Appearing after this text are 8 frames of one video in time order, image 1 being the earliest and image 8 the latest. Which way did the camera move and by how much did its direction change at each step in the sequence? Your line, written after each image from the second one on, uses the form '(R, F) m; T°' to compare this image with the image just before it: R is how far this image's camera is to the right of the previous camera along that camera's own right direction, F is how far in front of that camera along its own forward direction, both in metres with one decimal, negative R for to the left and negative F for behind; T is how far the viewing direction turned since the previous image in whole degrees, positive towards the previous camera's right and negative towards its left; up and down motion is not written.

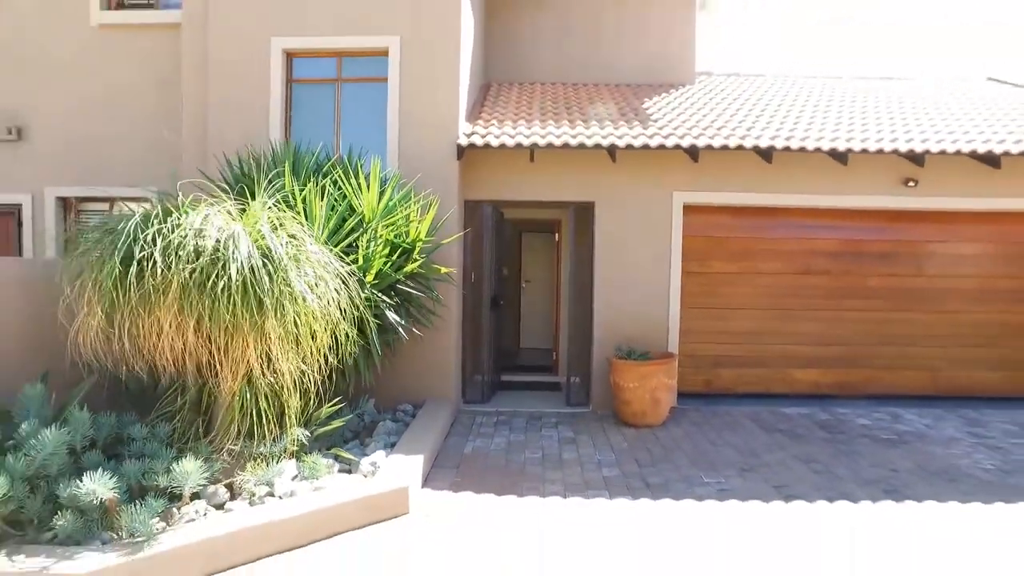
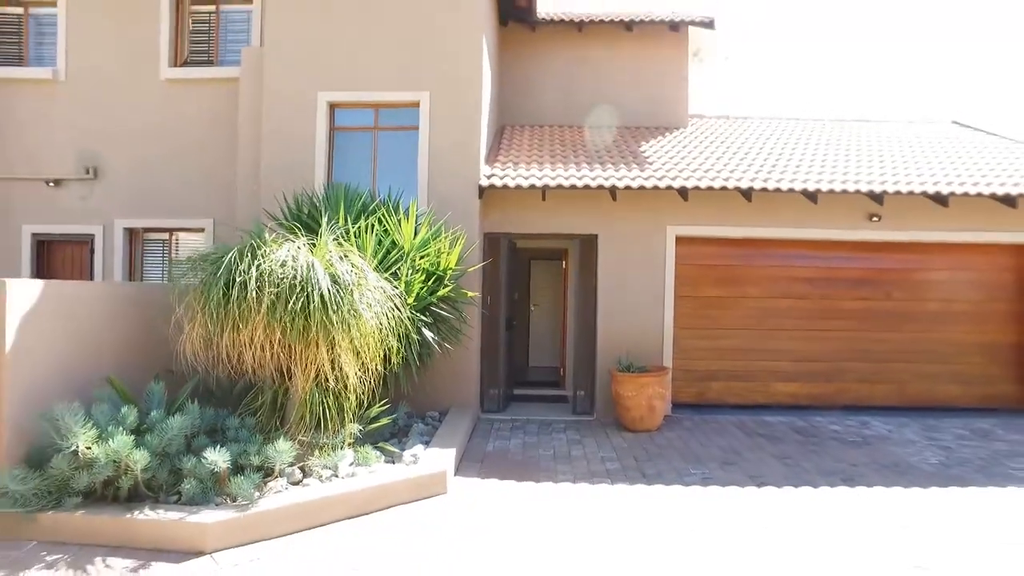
(-0.1, -1.2) m; 0°
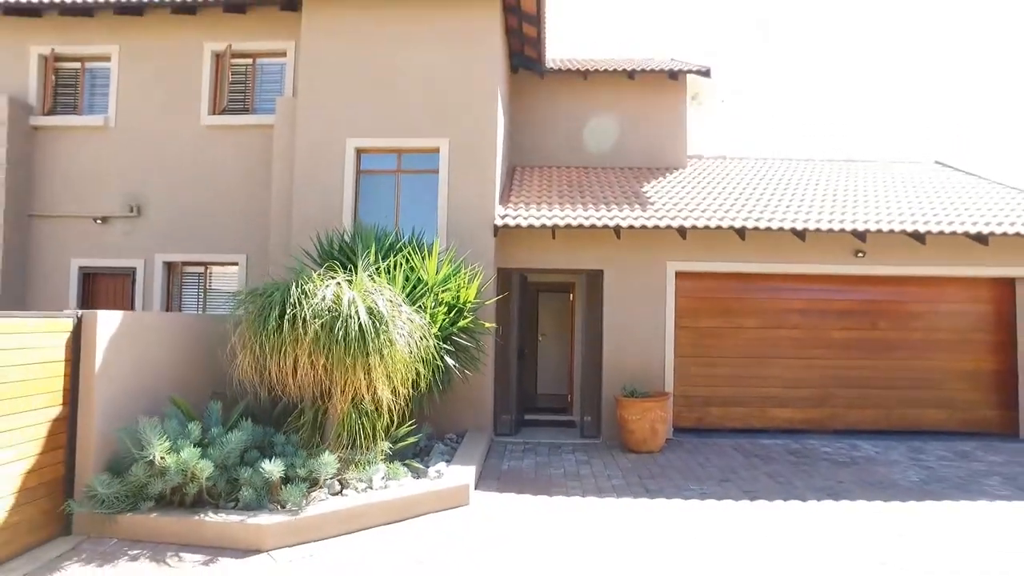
(-0.1, -0.7) m; 0°
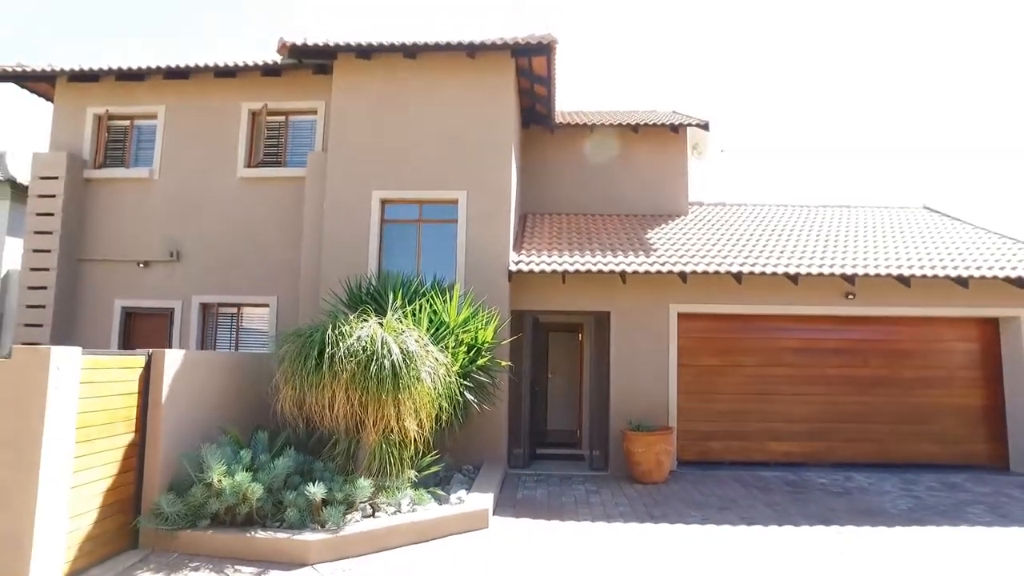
(-0.1, -0.8) m; -1°
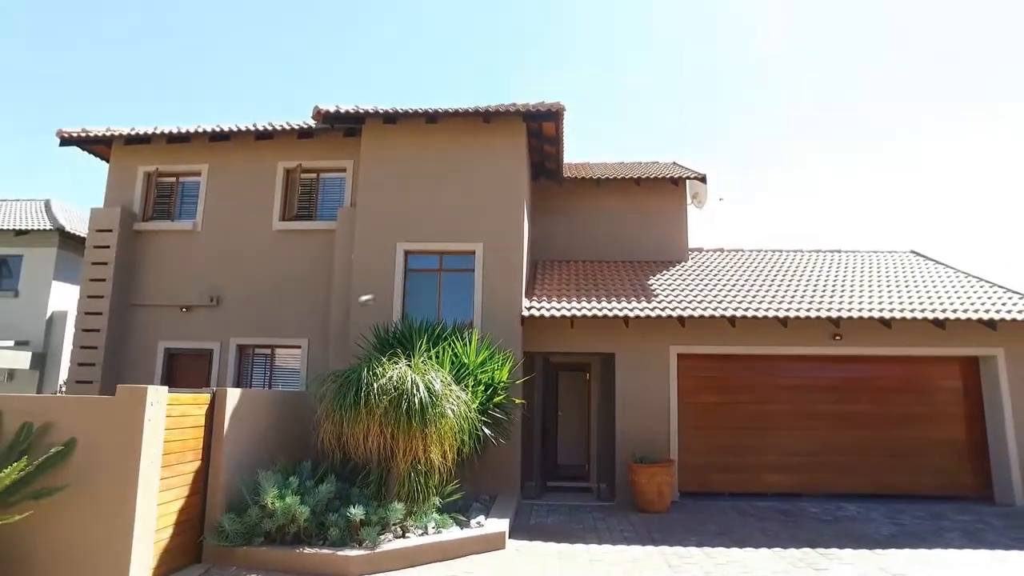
(0.0, -1.0) m; -1°
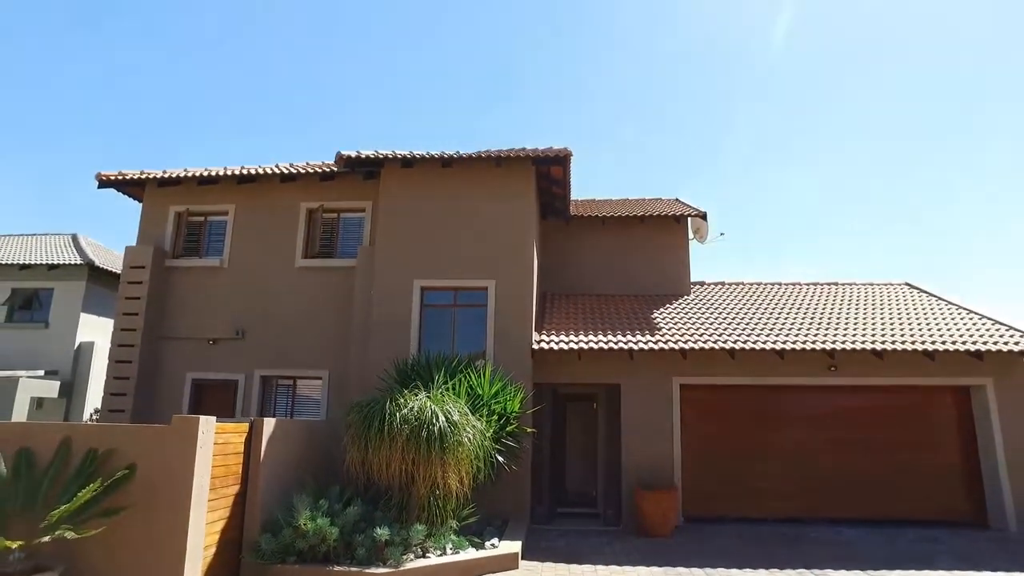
(-0.1, -0.7) m; 0°
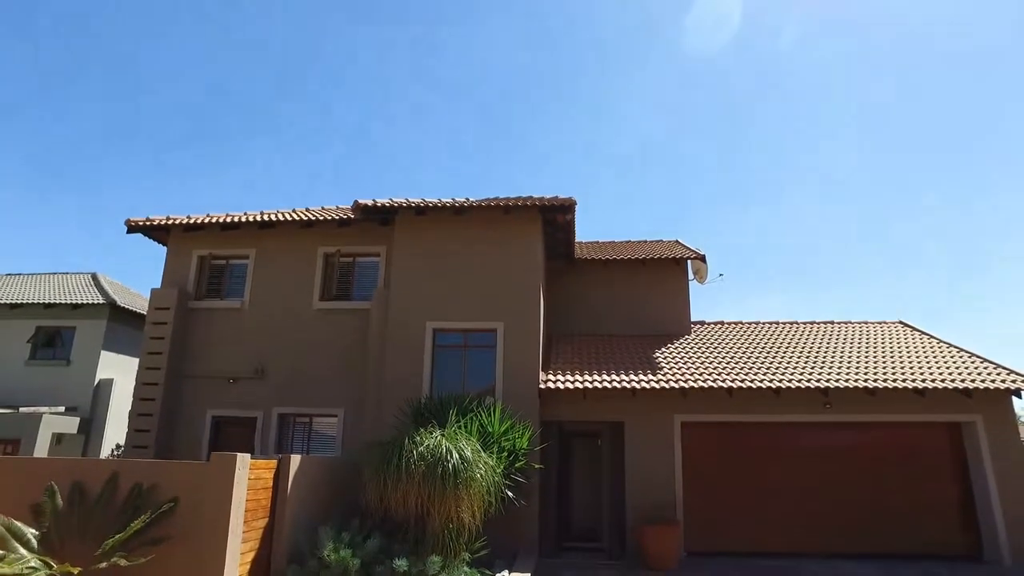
(-0.1, -0.6) m; 0°
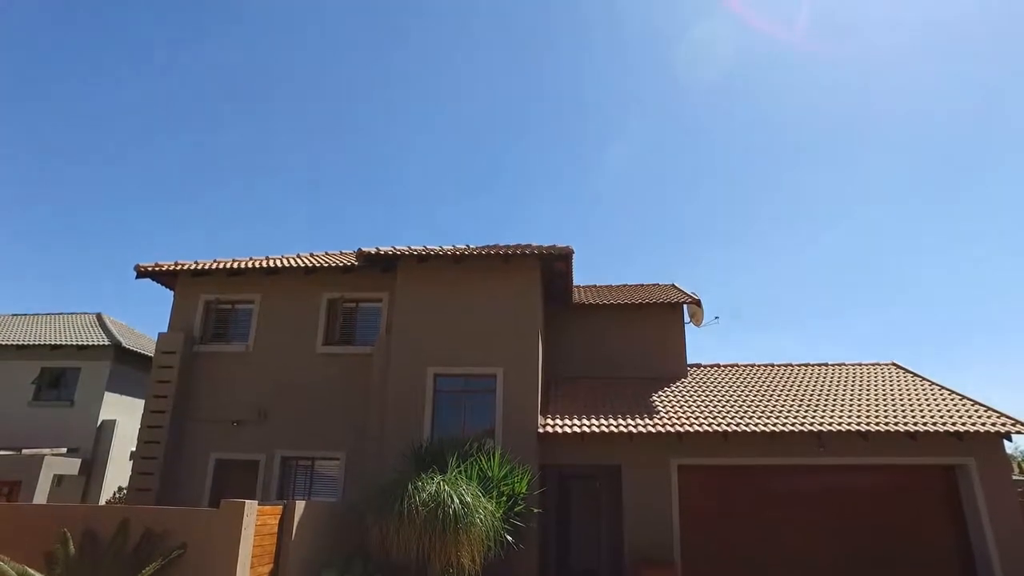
(0.0, -0.3) m; 0°
